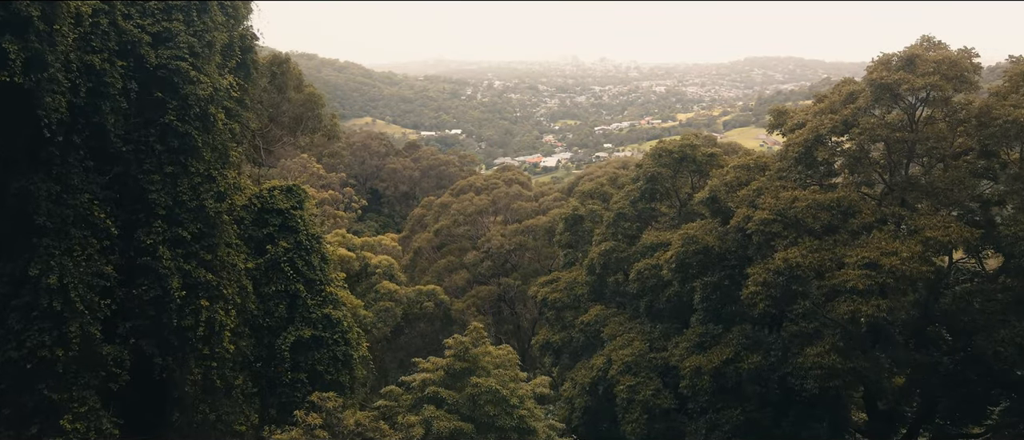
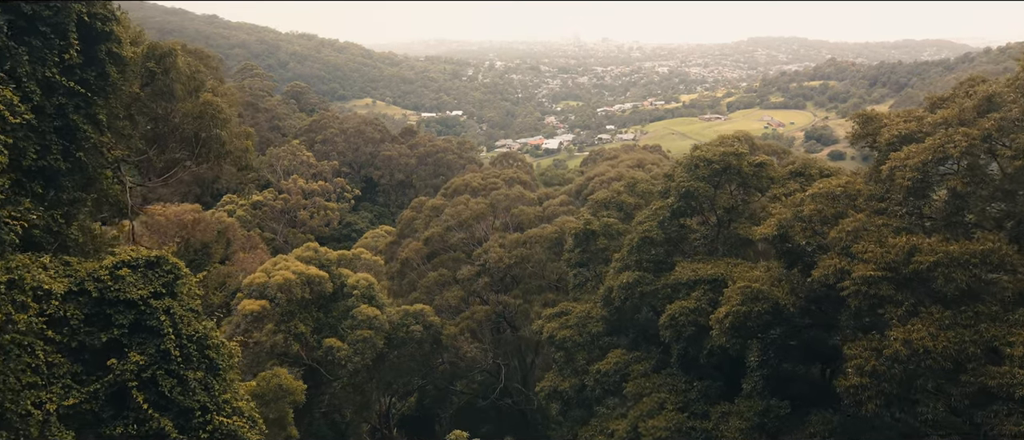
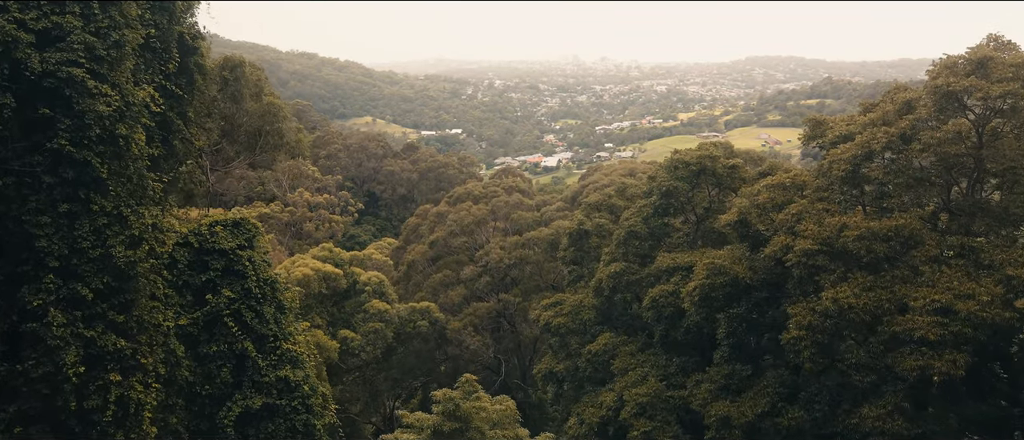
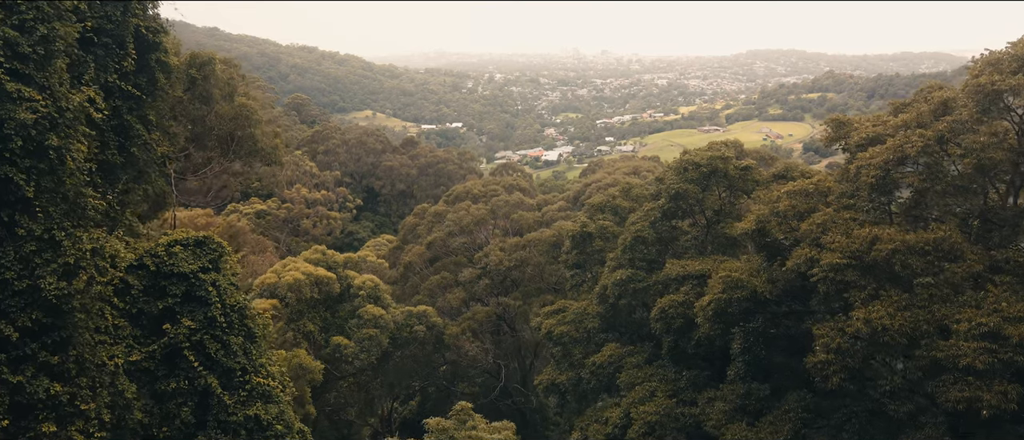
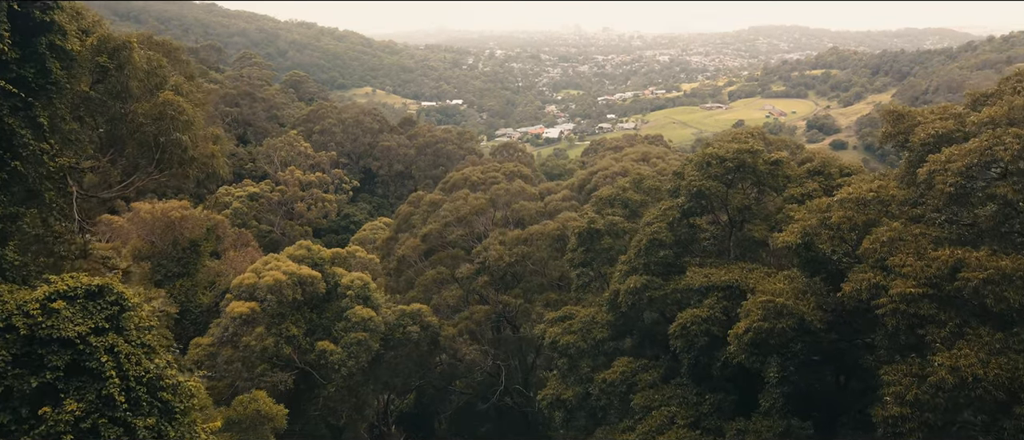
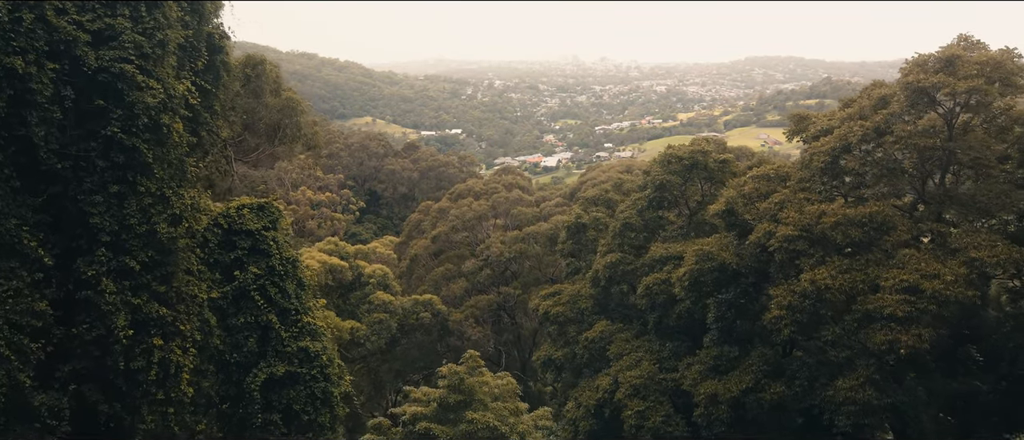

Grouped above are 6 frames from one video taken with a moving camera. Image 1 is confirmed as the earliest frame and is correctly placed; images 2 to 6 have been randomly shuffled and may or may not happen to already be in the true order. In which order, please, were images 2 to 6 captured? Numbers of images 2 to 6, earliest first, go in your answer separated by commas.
6, 3, 4, 2, 5
